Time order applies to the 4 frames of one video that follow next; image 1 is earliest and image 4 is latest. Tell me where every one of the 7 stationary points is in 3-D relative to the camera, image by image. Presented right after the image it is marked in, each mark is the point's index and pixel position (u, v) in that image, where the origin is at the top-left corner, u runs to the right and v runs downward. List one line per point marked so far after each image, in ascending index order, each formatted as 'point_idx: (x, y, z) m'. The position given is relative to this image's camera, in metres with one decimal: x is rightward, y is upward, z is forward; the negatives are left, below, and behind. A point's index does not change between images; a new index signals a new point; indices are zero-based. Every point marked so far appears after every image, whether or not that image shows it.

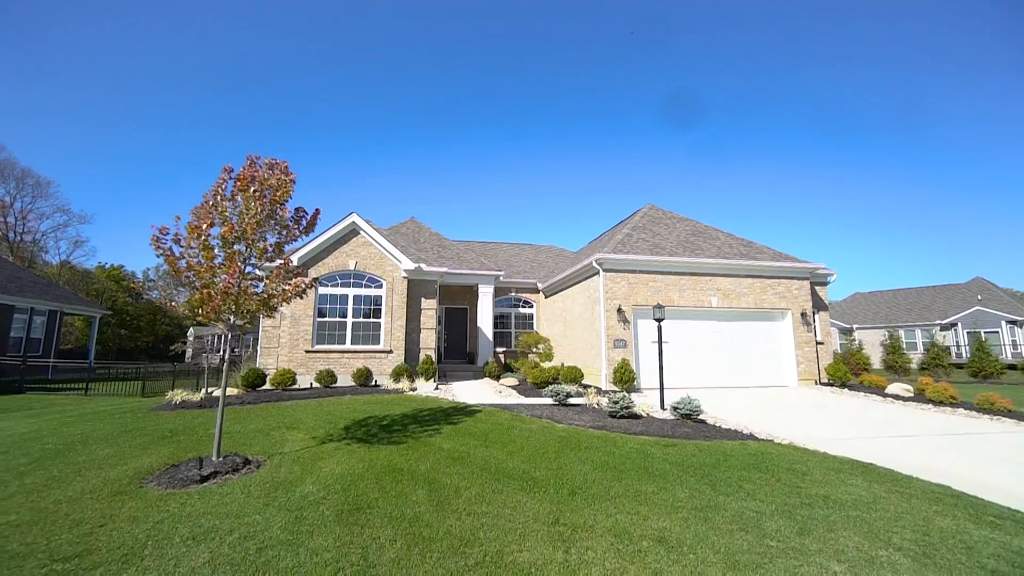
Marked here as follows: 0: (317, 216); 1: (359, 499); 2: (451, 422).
0: (-3.0, +1.1, +7.0) m
1: (-1.6, -2.2, +4.9) m
2: (-1.1, -2.4, +8.3) m
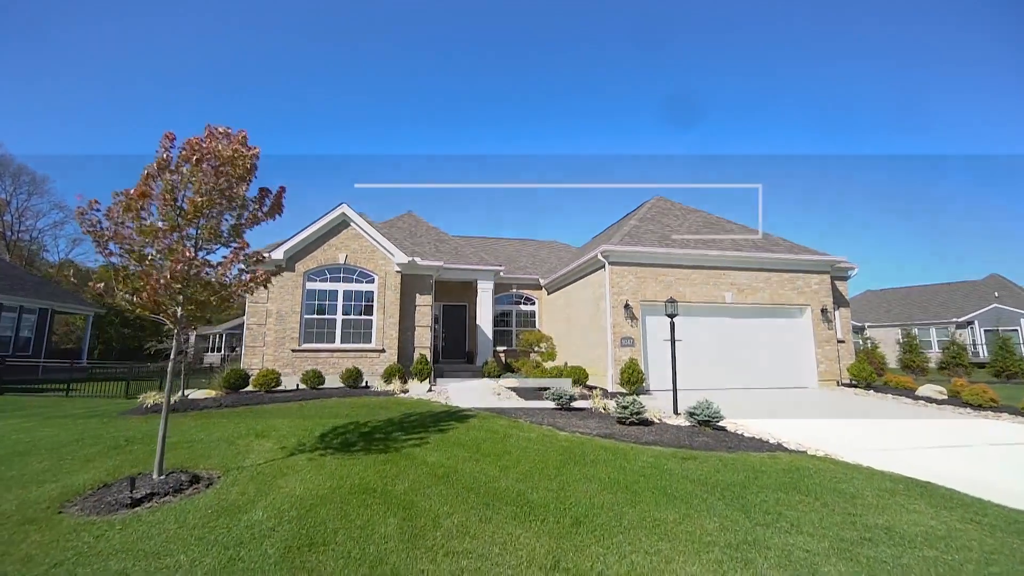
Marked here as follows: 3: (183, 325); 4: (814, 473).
0: (-3.0, +1.3, +6.1) m
1: (-1.7, -2.1, +4.0) m
2: (-1.2, -2.3, +7.4) m
3: (-4.0, -0.5, +5.7) m
4: (+3.6, -2.2, +5.6) m
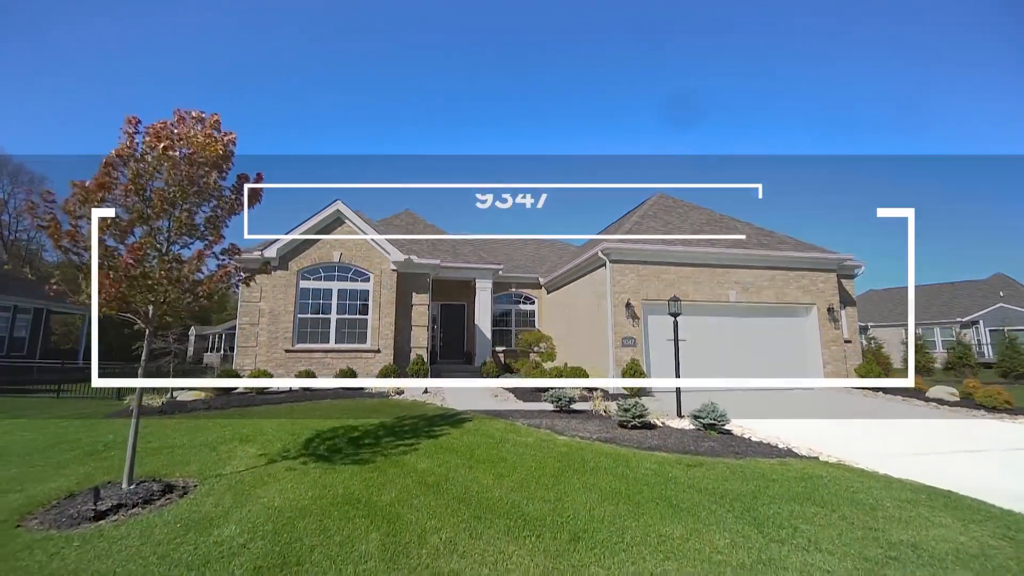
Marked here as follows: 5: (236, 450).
0: (-3.1, +1.3, +5.8) m
1: (-1.8, -2.1, +3.7) m
2: (-1.2, -2.2, +7.1) m
3: (-4.1, -0.4, +5.4) m
4: (+3.5, -2.2, +5.2) m
5: (-3.8, -2.3, +6.5) m
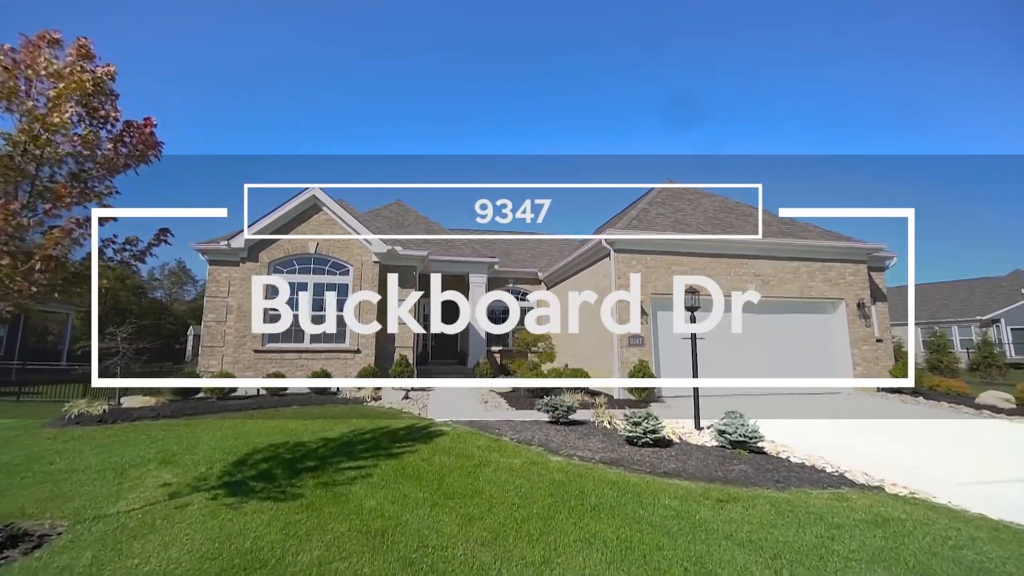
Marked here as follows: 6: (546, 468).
0: (-3.3, +1.5, +4.5) m
1: (-2.0, -1.9, +2.4) m
2: (-1.4, -2.0, +5.8) m
3: (-4.3, -0.3, +4.1) m
4: (+3.3, -2.0, +3.9) m
5: (-4.0, -2.1, +5.1) m
6: (+0.4, -2.0, +5.3) m
